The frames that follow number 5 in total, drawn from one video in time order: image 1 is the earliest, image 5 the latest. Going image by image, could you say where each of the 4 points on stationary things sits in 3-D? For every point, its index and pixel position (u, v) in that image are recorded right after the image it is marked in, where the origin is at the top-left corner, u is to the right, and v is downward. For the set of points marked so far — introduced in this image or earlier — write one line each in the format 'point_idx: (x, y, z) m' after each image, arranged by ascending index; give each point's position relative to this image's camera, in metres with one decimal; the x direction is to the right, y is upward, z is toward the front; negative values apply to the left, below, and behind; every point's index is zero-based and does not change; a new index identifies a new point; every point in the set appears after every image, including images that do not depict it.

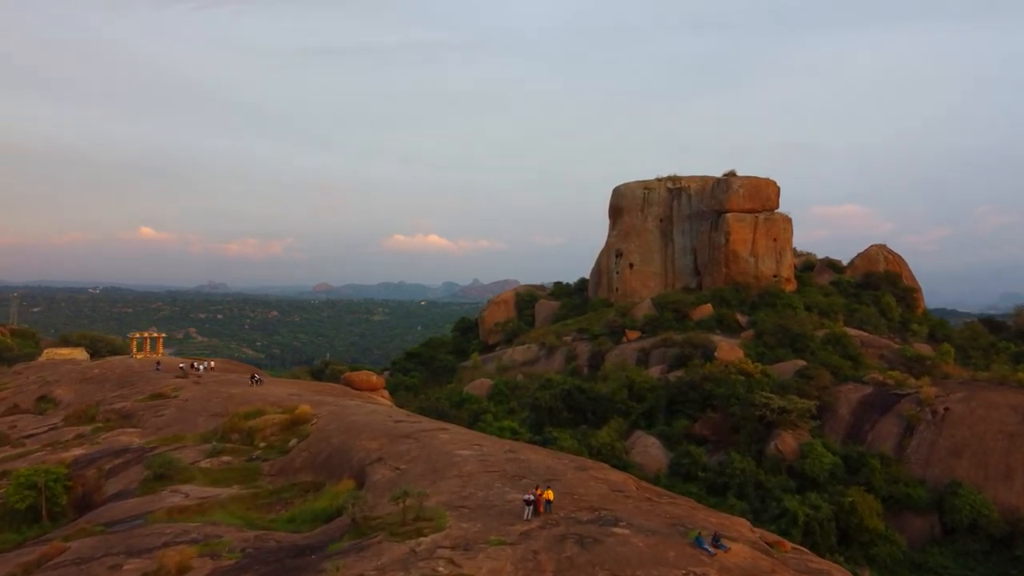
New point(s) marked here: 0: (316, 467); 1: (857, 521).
0: (-3.6, -3.2, +13.6) m
1: (+8.6, -5.9, +19.1) m
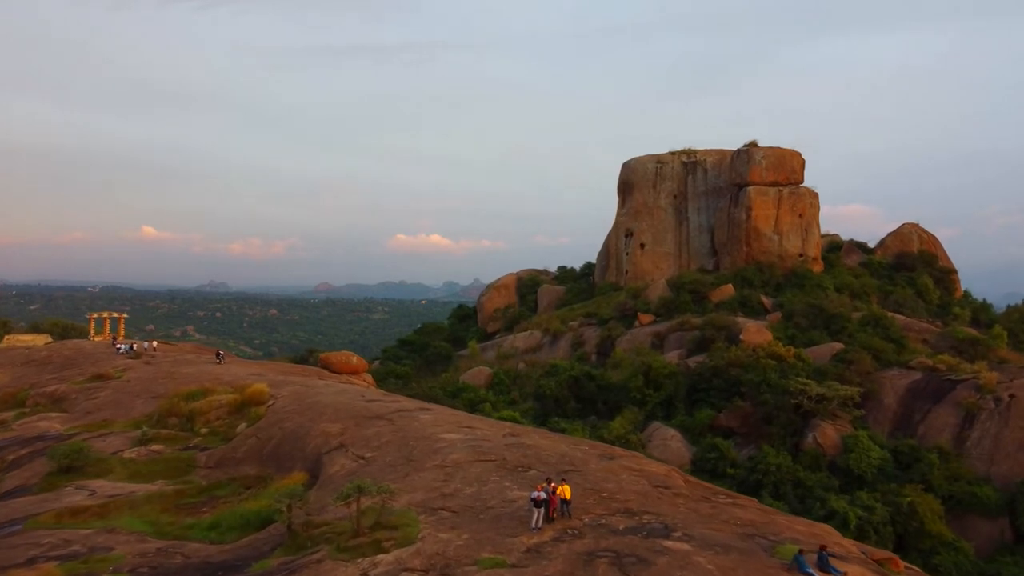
0: (-3.6, -2.4, +10.8) m
1: (+8.7, -5.1, +16.3) m
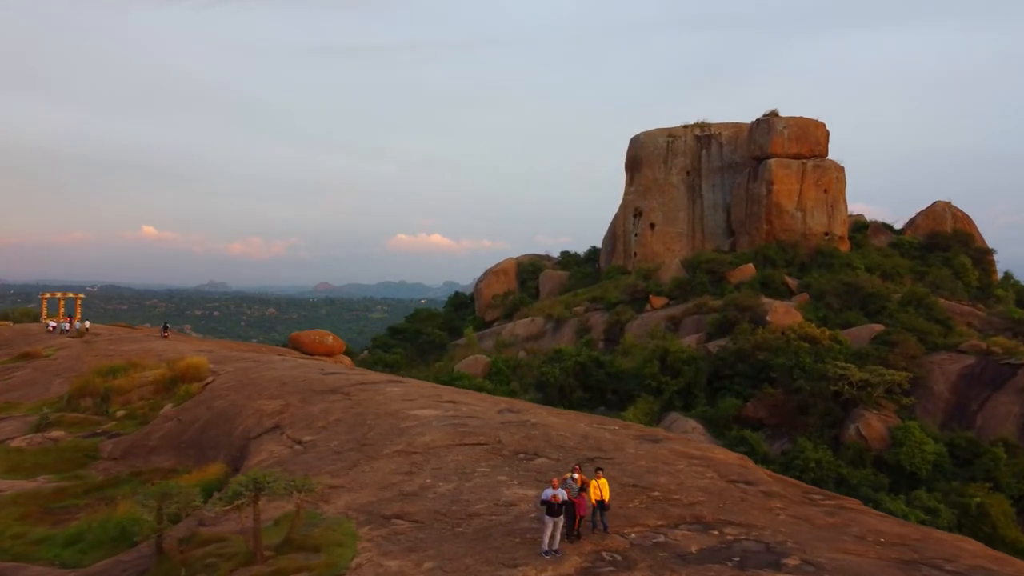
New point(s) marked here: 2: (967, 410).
0: (-3.6, -1.7, +8.3) m
1: (+8.6, -4.4, +13.8) m
2: (+10.4, -2.8, +17.5) m
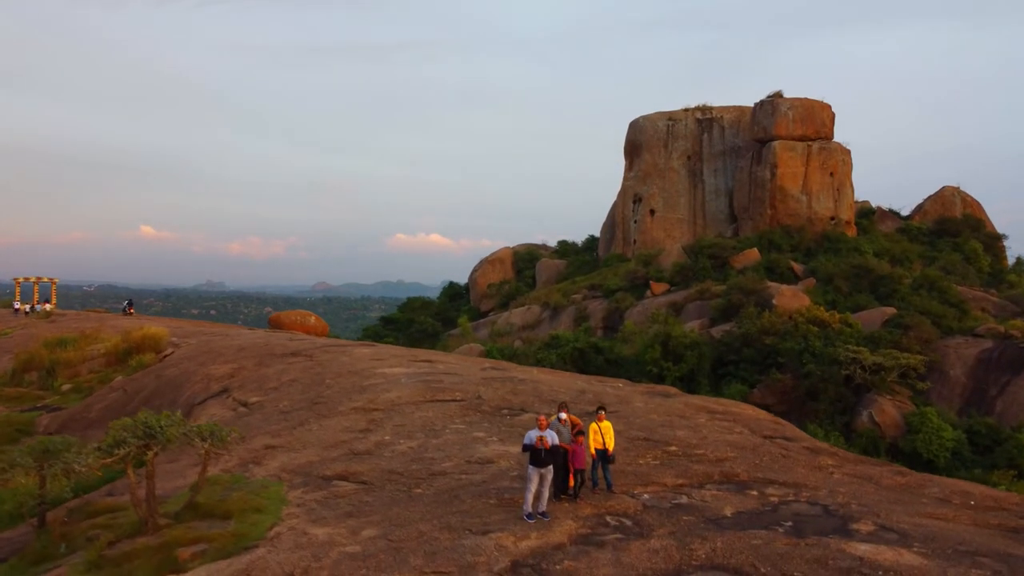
0: (-3.7, -1.3, +7.3) m
1: (+8.5, -3.9, +12.9) m
2: (+10.3, -2.3, +16.6) m
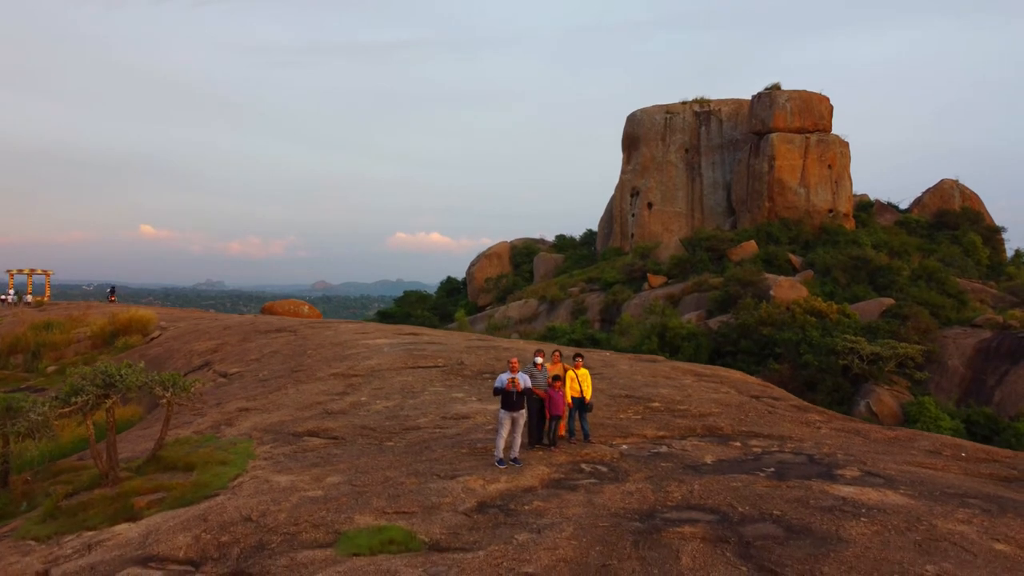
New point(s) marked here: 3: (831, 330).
0: (-3.8, -1.1, +7.2) m
1: (+8.4, -3.7, +12.8) m
2: (+10.2, -2.1, +16.5) m
3: (+7.4, -1.0, +17.8) m
